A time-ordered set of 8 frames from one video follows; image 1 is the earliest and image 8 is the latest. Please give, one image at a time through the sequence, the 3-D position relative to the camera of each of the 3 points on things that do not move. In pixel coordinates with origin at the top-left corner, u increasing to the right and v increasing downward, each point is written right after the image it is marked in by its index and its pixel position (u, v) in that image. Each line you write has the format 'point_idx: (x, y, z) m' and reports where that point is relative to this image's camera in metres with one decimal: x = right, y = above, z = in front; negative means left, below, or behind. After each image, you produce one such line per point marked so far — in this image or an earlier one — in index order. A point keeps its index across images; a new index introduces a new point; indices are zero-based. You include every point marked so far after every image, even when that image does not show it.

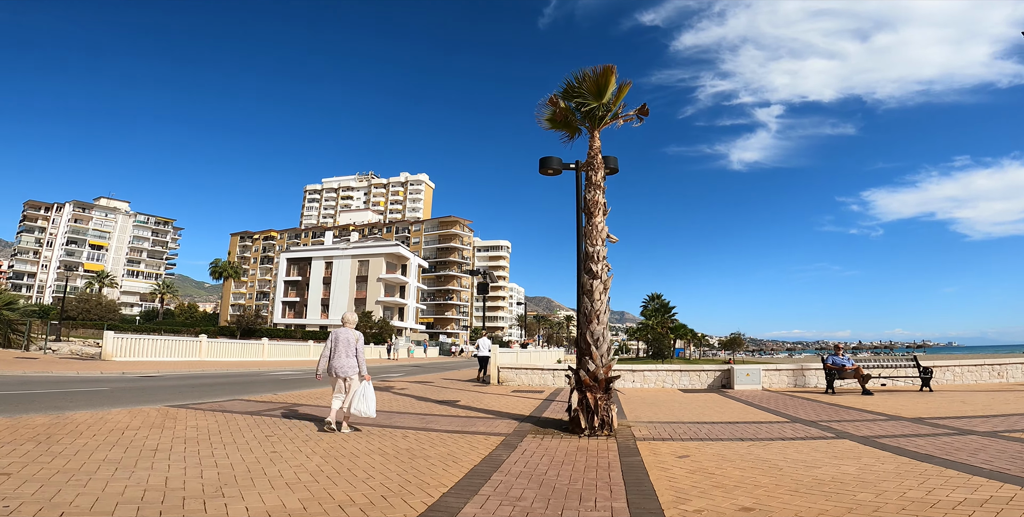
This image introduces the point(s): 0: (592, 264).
0: (+1.2, -0.1, +7.9) m
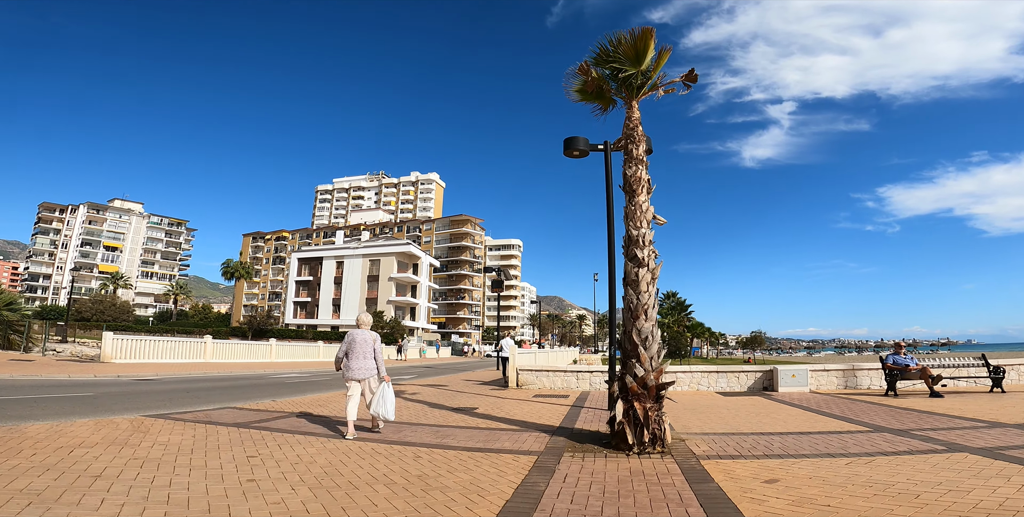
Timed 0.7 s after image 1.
0: (+1.6, +0.1, +6.6) m
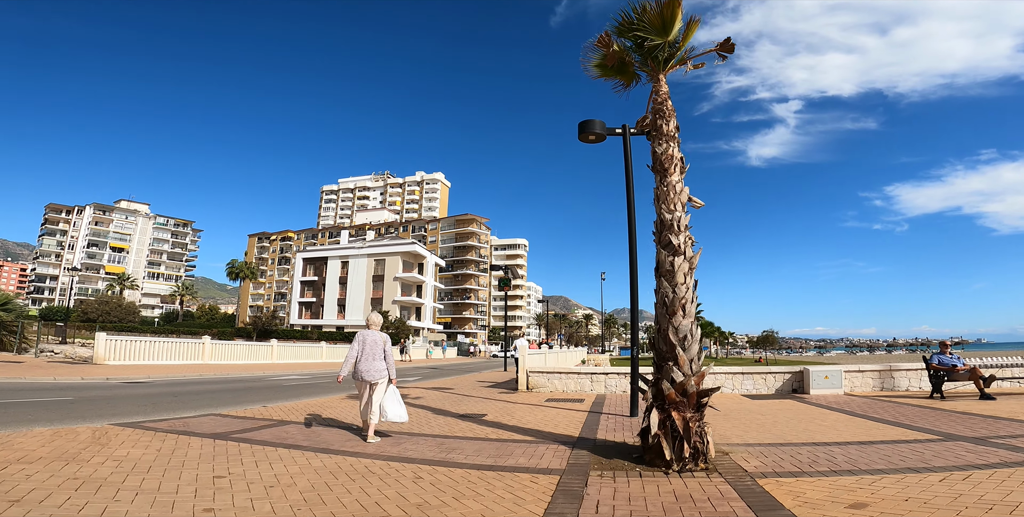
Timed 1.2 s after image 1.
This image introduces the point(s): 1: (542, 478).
0: (+1.8, +0.2, +5.7) m
1: (+0.3, -2.0, +4.7) m
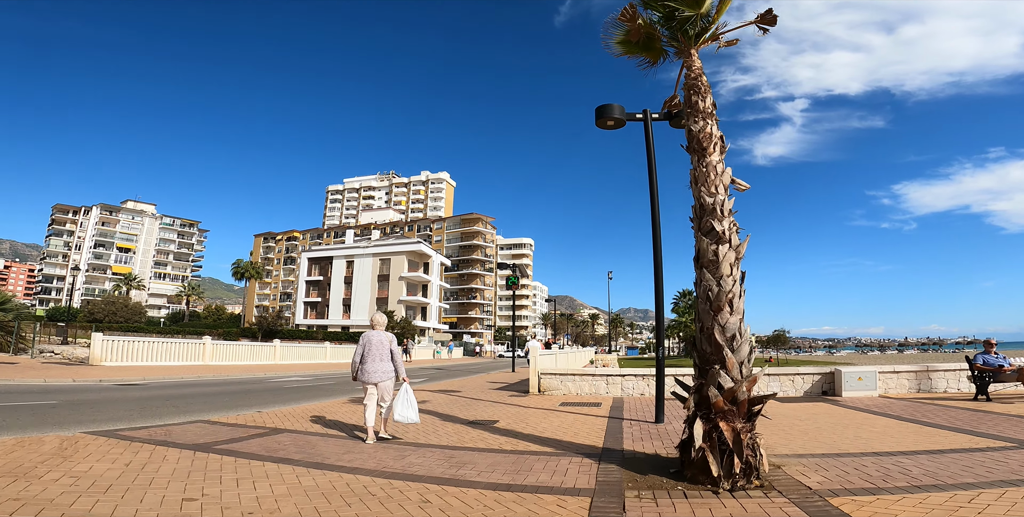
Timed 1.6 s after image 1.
0: (+2.0, +0.4, +5.0) m
1: (+0.5, -1.9, +4.0) m
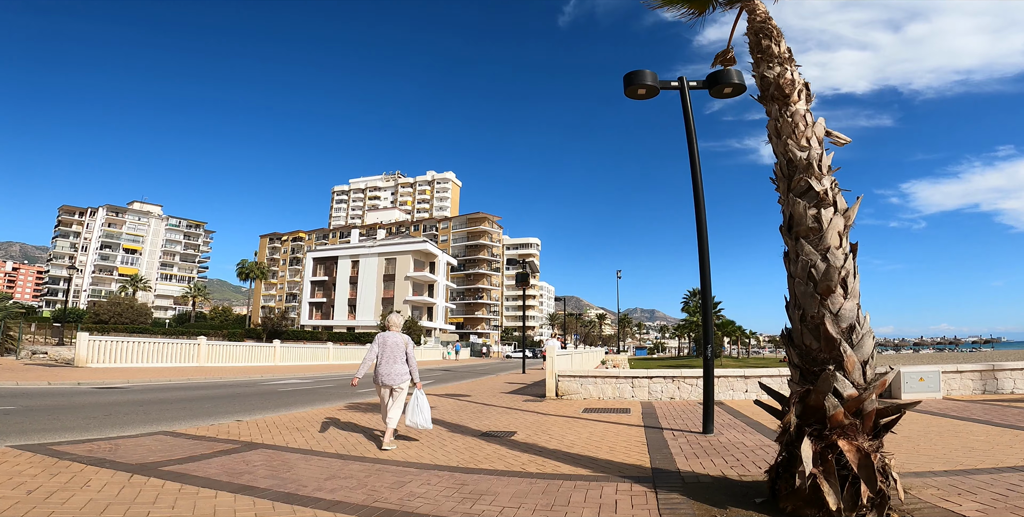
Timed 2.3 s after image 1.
0: (+2.2, +0.6, +3.8) m
1: (+0.7, -1.7, +2.8) m
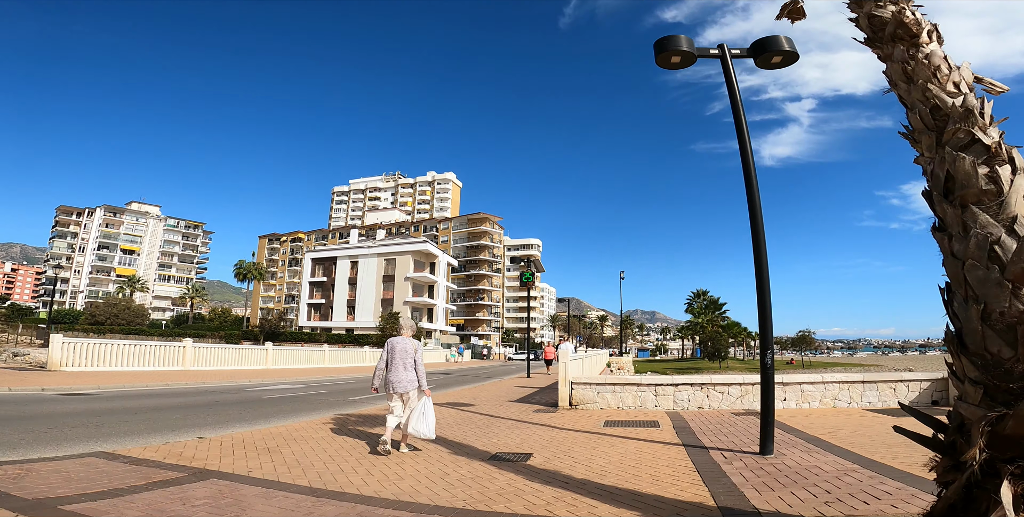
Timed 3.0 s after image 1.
0: (+2.4, +0.8, +2.6) m
1: (+0.8, -1.5, +1.6) m
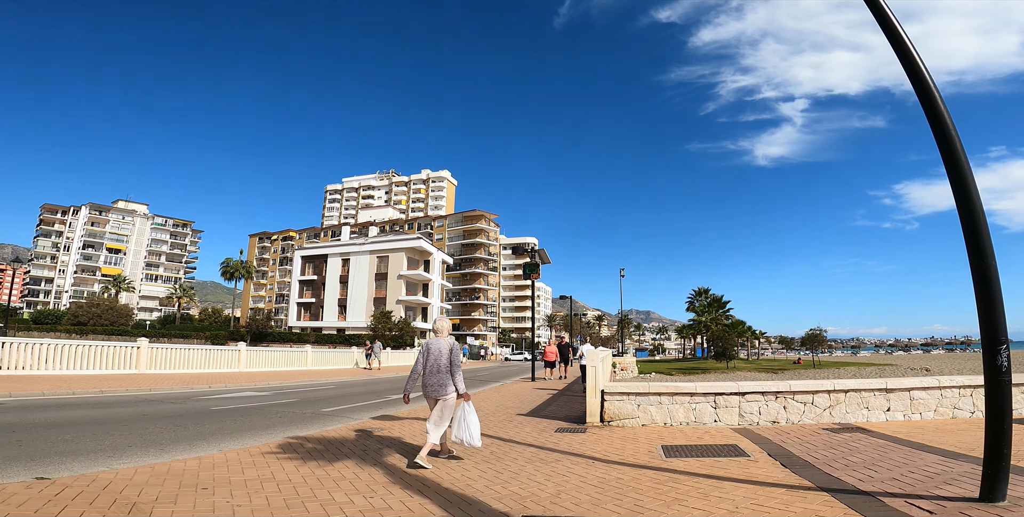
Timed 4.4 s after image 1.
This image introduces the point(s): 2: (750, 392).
0: (+2.6, +1.2, +0.3) m
1: (+1.1, -1.0, -0.7) m
2: (+3.5, -1.9, +7.4) m
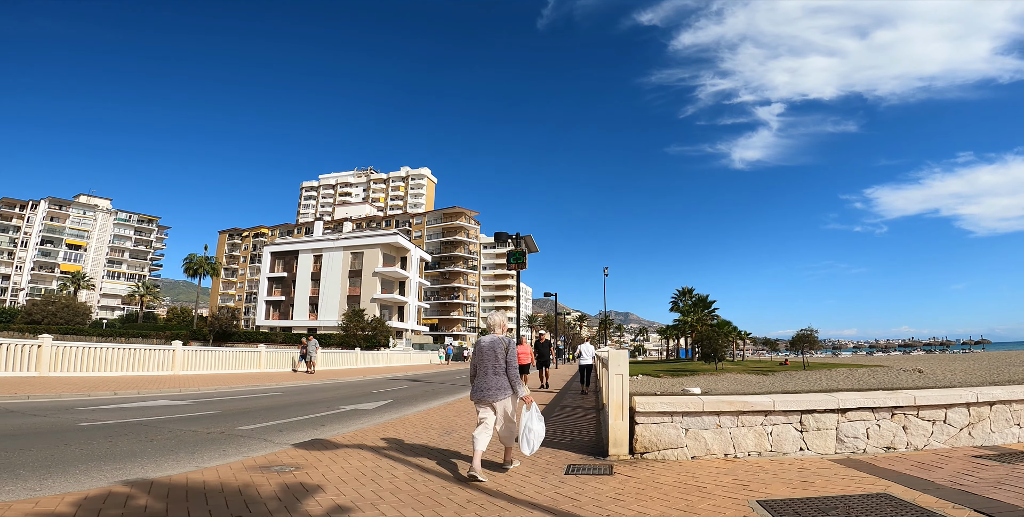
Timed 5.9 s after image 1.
0: (+2.8, +1.7, -2.2) m
1: (+1.3, -0.5, -3.2) m
2: (+3.3, -1.4, +5.0) m
